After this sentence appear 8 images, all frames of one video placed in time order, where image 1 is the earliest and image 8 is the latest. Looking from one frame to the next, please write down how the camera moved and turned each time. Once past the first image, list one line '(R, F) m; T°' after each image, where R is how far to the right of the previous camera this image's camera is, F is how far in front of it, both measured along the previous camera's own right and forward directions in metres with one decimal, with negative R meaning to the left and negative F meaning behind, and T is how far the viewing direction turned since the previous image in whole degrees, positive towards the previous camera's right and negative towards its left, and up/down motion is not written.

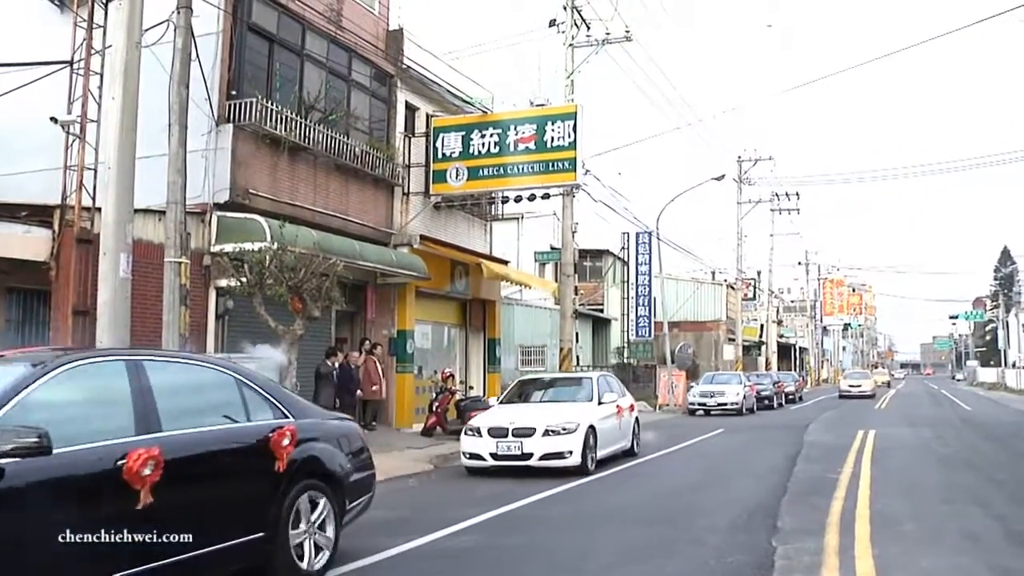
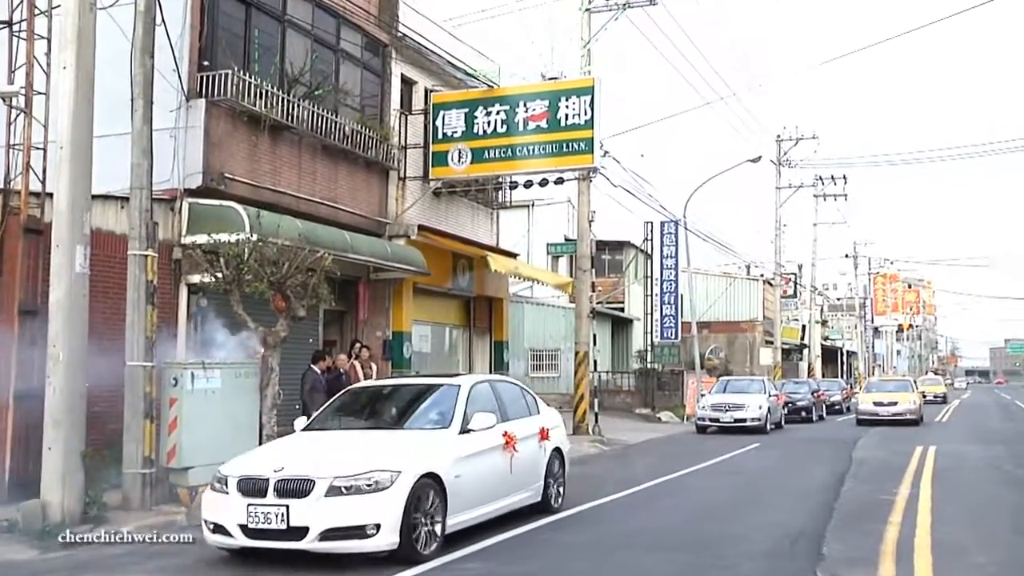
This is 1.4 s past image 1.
(0.0, +1.9) m; -1°
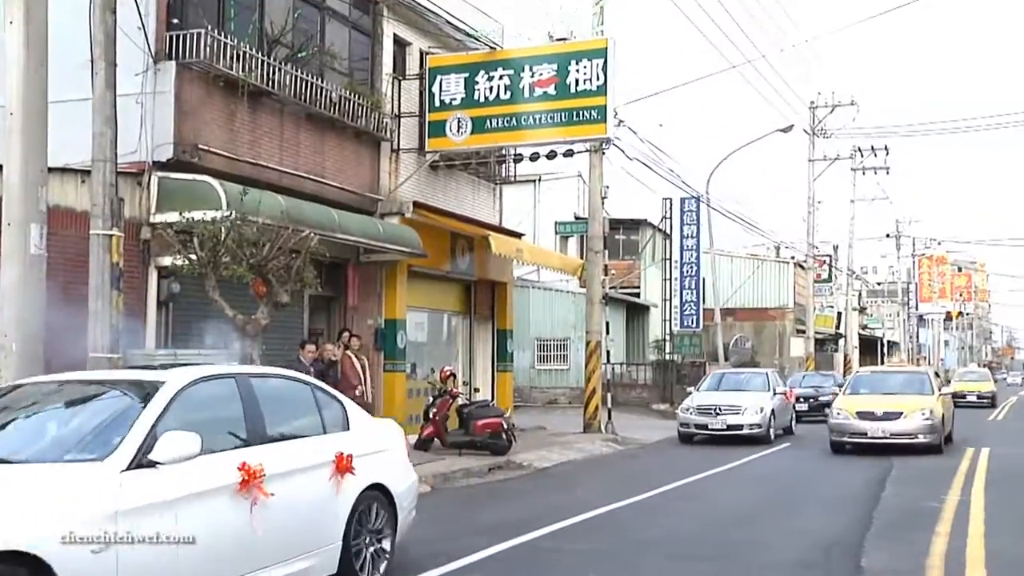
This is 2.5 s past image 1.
(0.0, +1.5) m; 0°
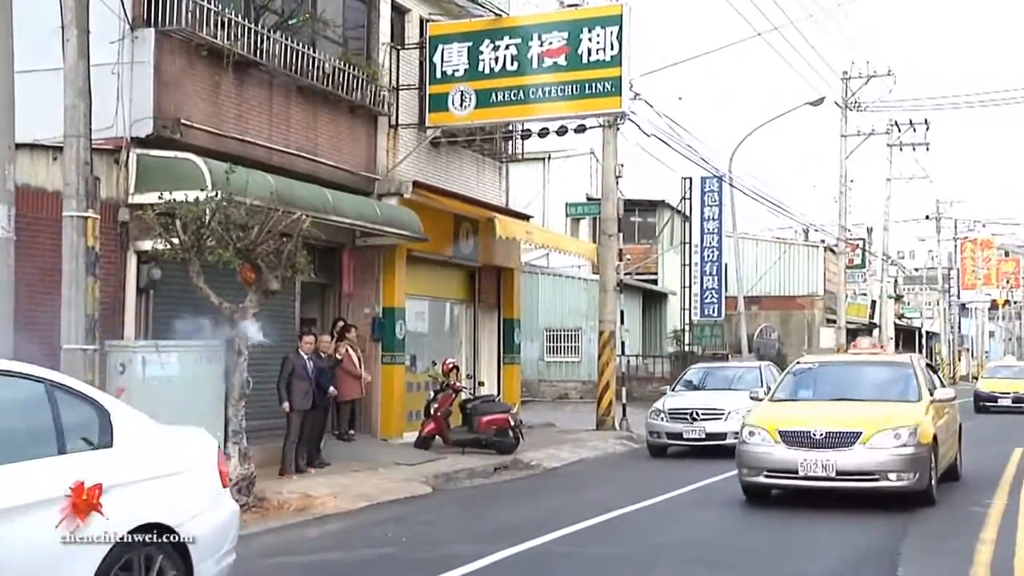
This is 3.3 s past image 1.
(0.0, +1.0) m; -1°
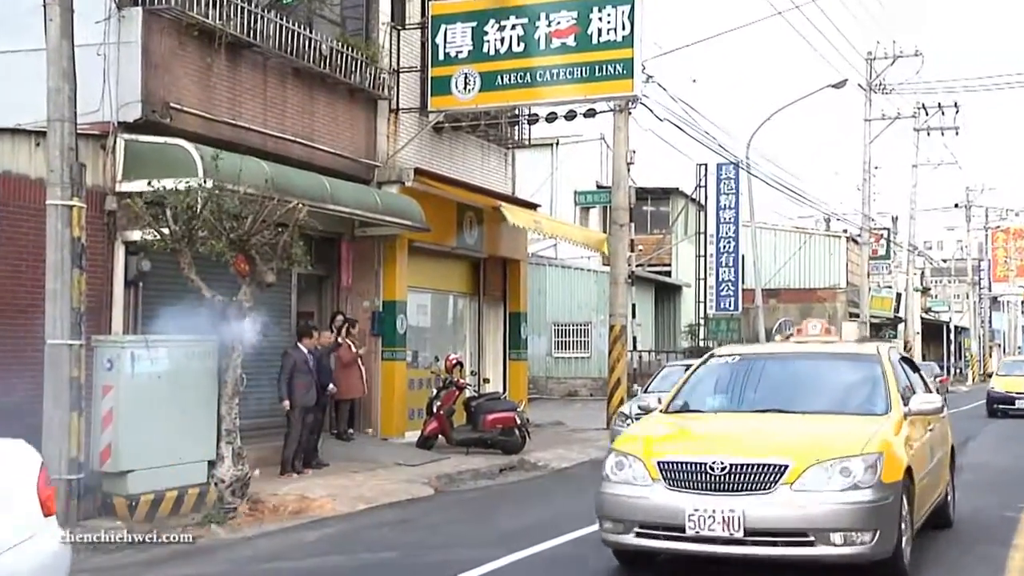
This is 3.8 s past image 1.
(0.0, +0.6) m; 0°
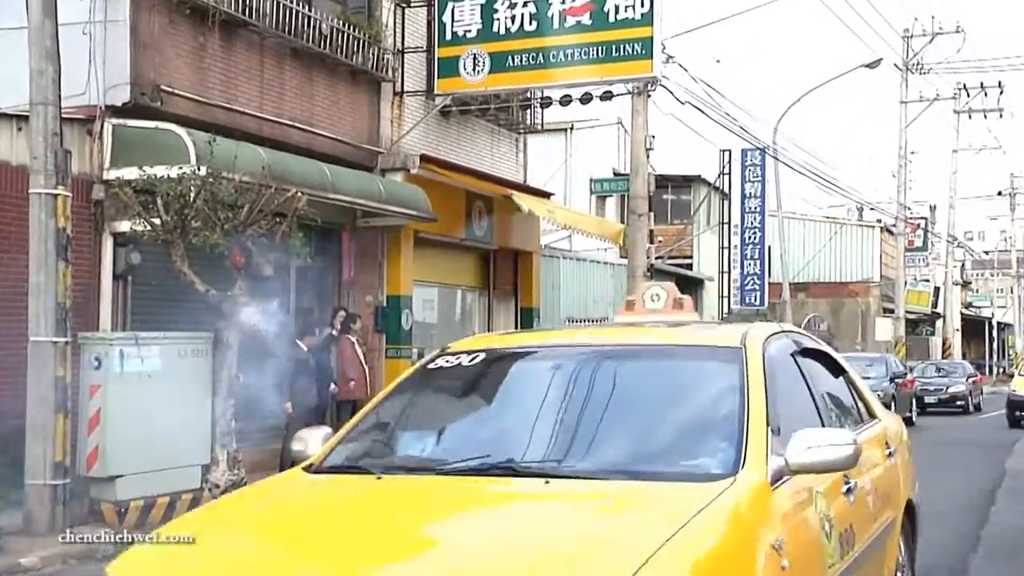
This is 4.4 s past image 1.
(0.0, +0.7) m; -1°
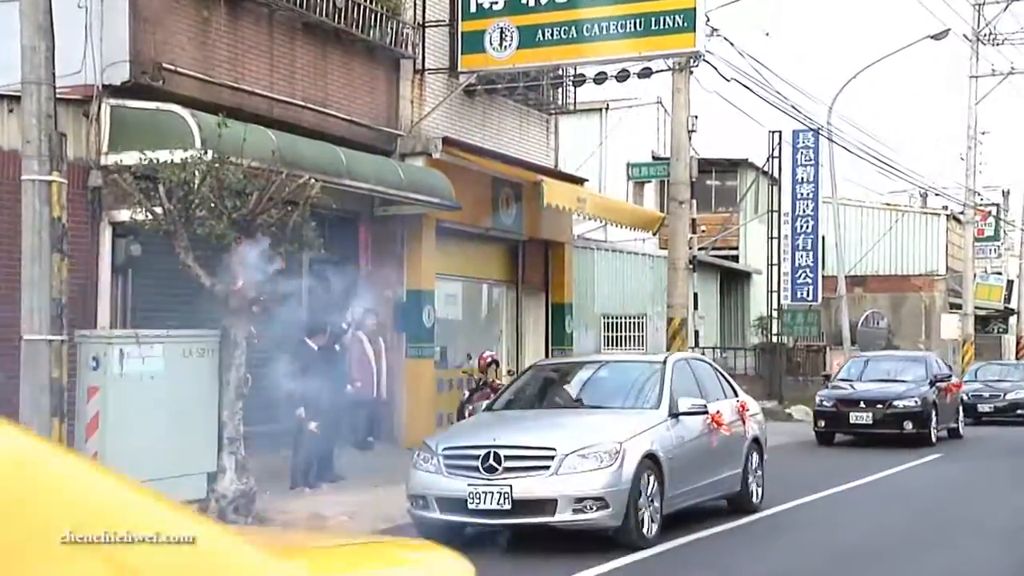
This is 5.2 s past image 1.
(-0.1, +0.9) m; -1°
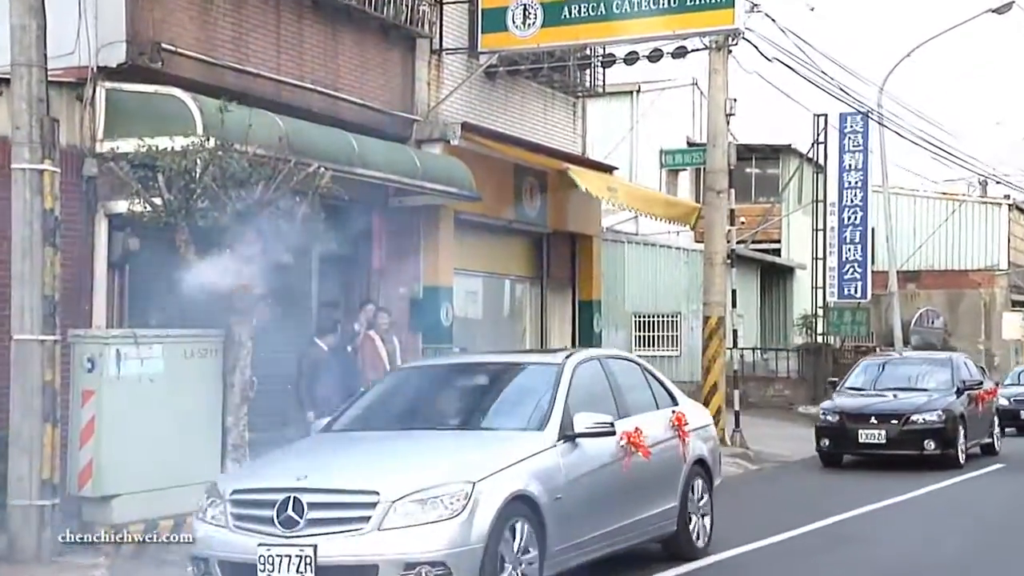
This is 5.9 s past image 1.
(-0.1, +0.8) m; -1°
